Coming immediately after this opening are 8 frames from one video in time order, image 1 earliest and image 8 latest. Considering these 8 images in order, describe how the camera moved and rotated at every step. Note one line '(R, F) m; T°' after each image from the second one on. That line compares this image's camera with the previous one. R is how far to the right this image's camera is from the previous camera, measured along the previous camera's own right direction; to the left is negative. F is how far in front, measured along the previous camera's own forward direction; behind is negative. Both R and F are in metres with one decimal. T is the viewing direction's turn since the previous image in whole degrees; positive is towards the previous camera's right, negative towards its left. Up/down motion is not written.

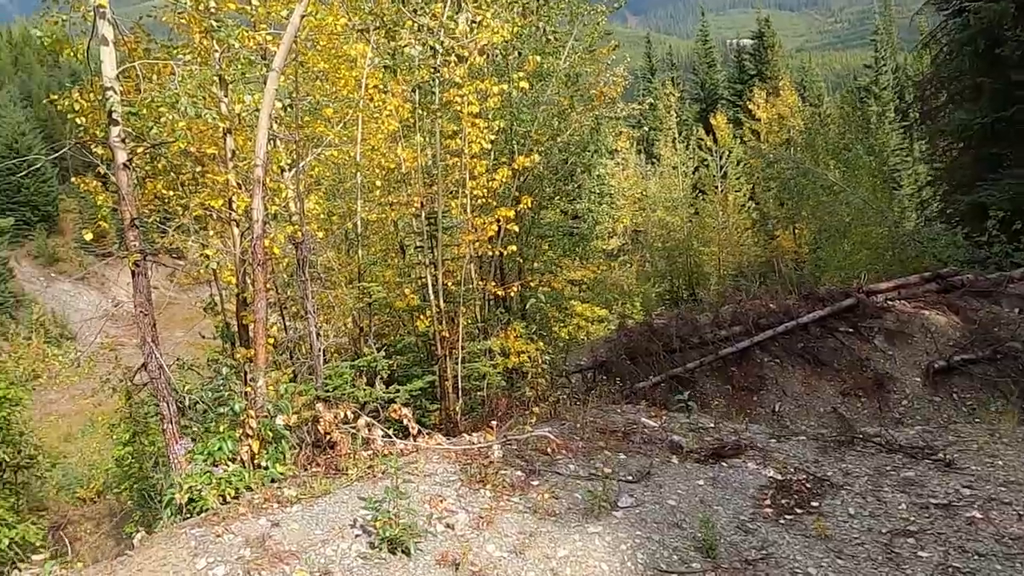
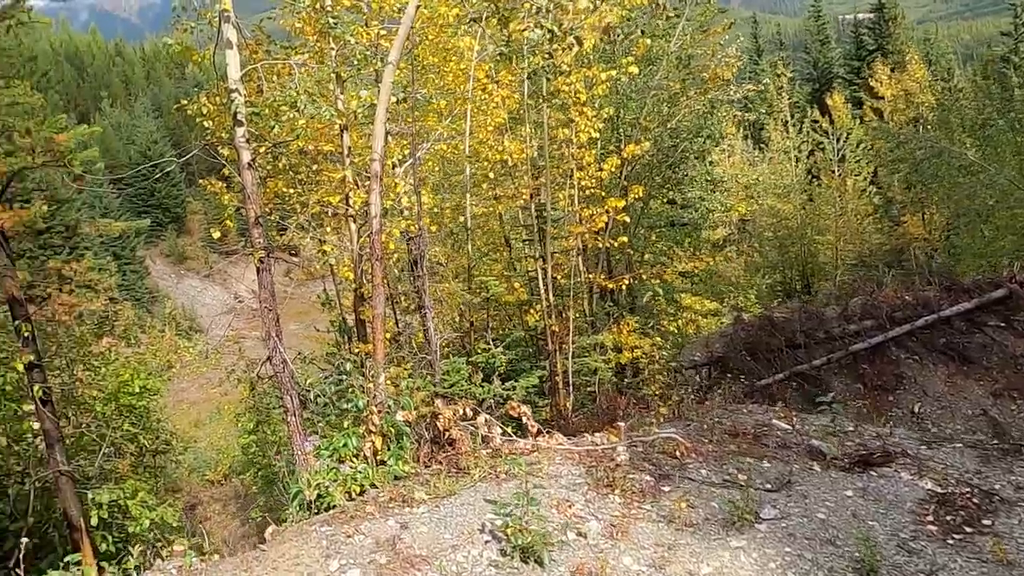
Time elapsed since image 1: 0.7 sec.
(-0.3, +0.3) m; -8°
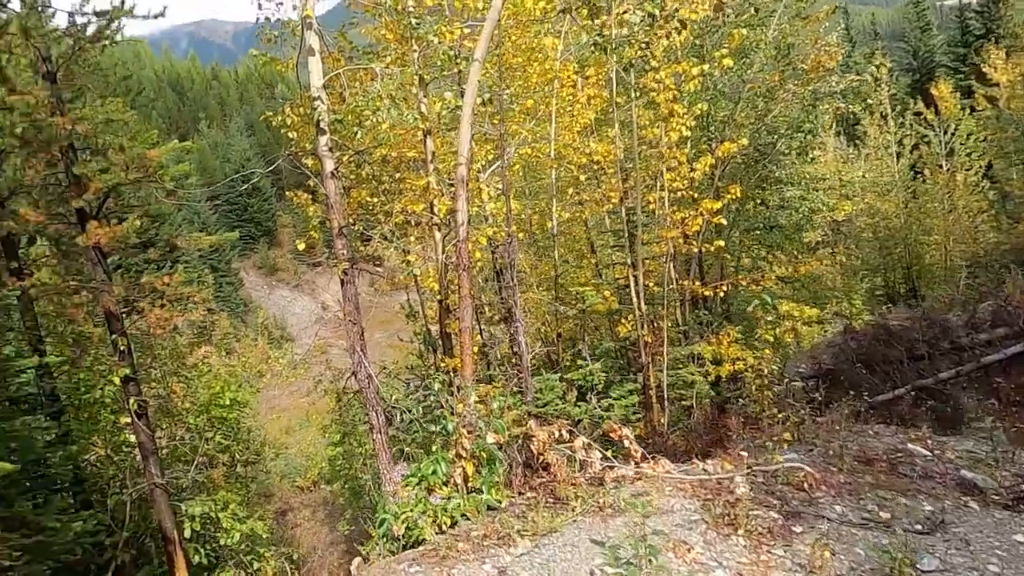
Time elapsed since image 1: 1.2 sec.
(-0.2, +0.6) m; -6°
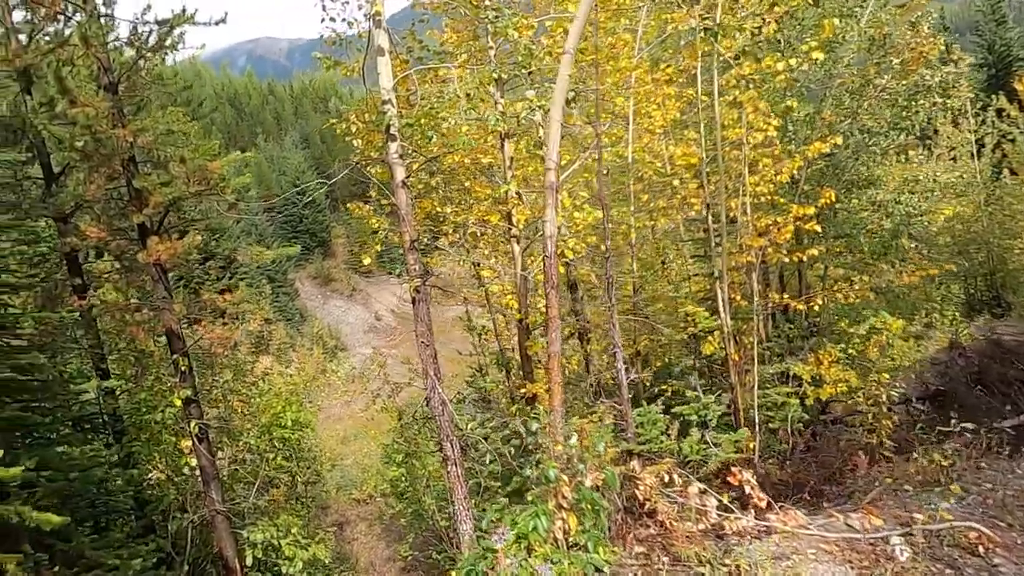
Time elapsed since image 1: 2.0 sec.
(-0.4, +0.8) m; -4°
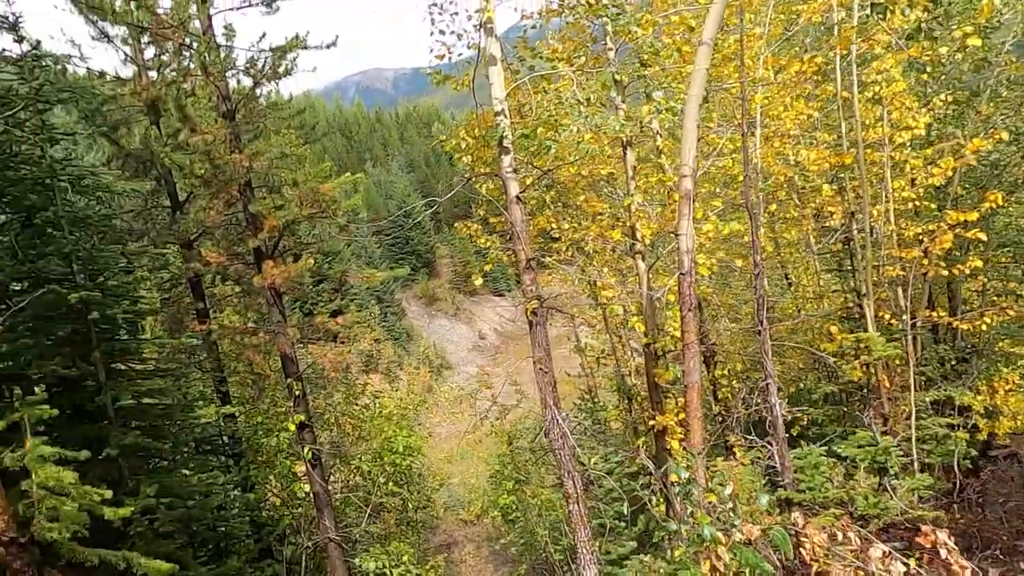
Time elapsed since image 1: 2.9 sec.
(-0.3, +0.6) m; -8°
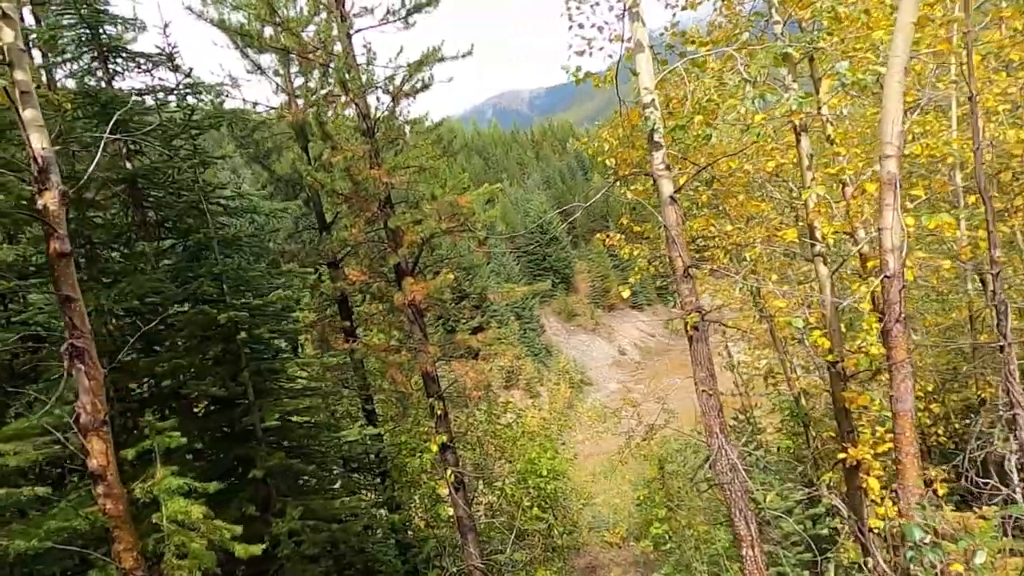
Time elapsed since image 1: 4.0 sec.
(-0.2, +0.7) m; -11°
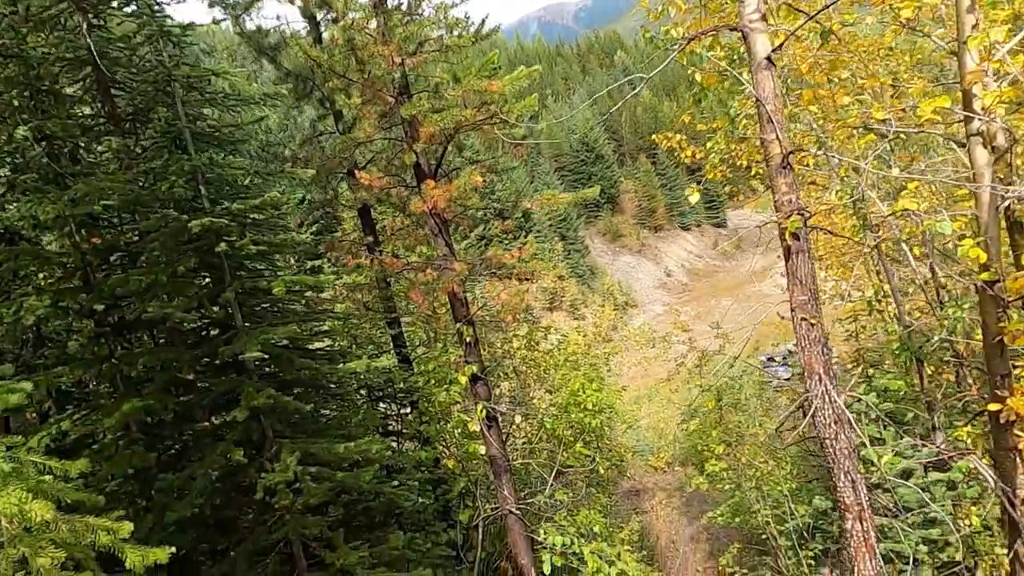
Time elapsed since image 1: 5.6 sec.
(0.0, +1.6) m; -4°
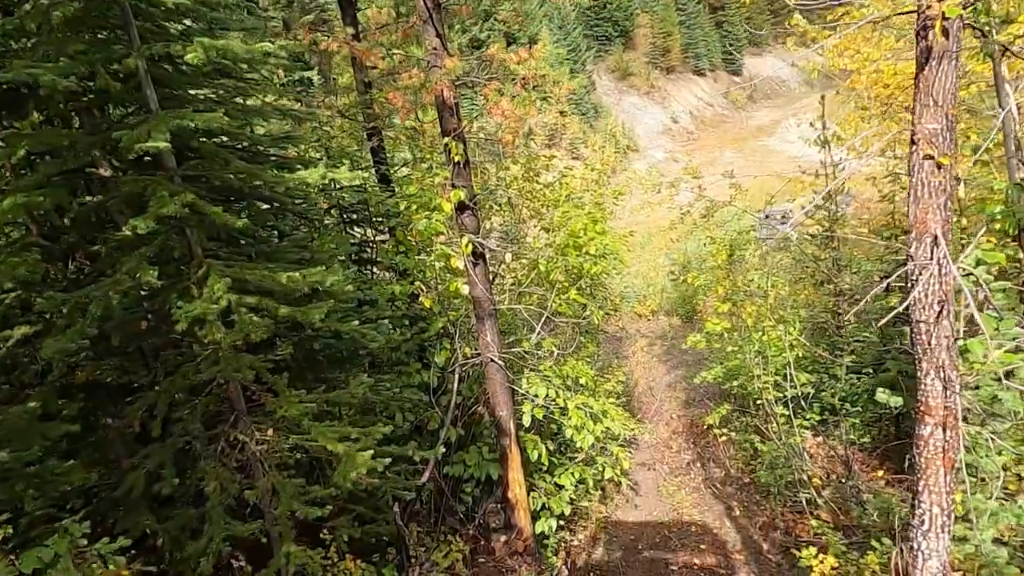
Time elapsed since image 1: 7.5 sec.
(0.0, +1.4) m; +1°
